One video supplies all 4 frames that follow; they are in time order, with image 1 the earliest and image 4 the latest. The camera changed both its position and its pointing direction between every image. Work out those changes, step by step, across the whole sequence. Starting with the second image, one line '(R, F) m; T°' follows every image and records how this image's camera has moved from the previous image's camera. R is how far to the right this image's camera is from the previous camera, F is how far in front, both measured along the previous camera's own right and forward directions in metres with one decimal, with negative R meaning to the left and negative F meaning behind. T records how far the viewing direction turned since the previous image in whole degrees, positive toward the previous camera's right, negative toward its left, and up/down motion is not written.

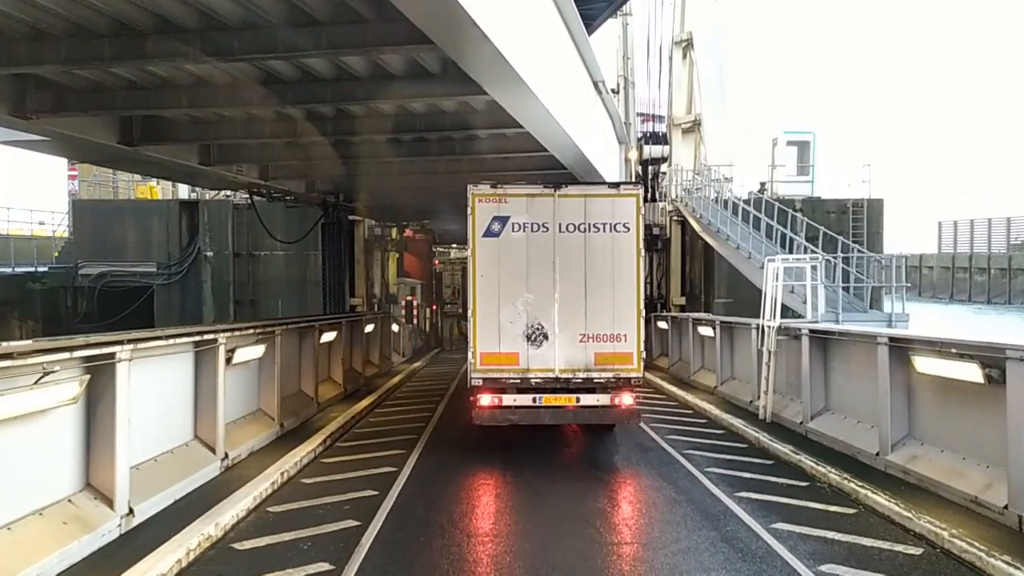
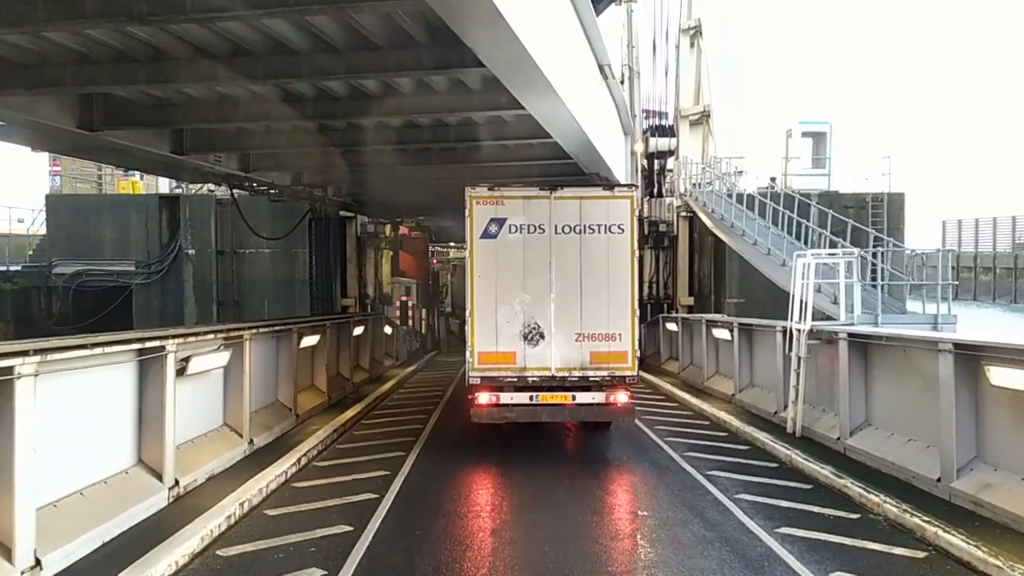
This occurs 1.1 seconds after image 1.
(0.0, +1.3) m; 0°
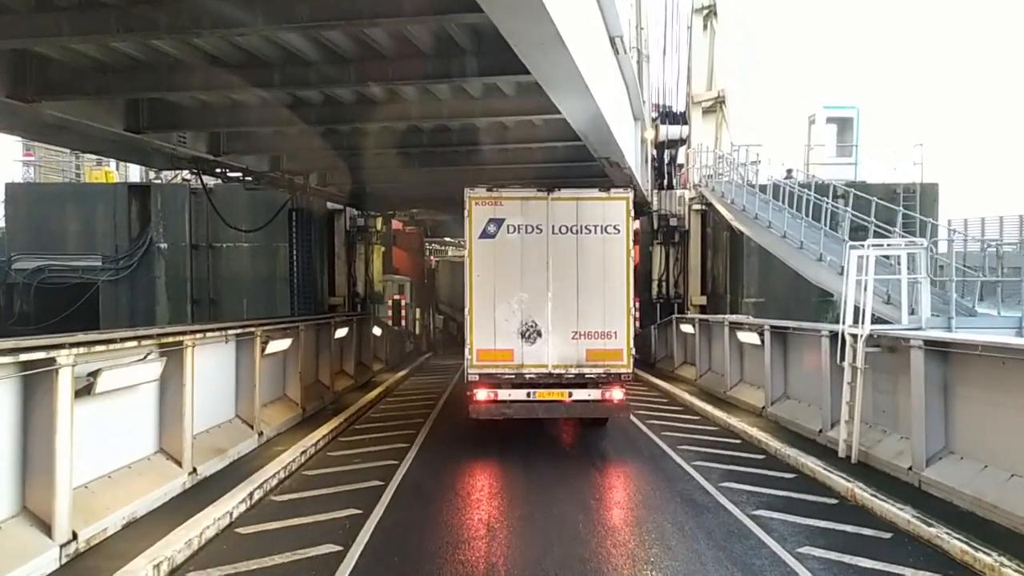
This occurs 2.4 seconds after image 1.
(0.0, +1.7) m; 0°
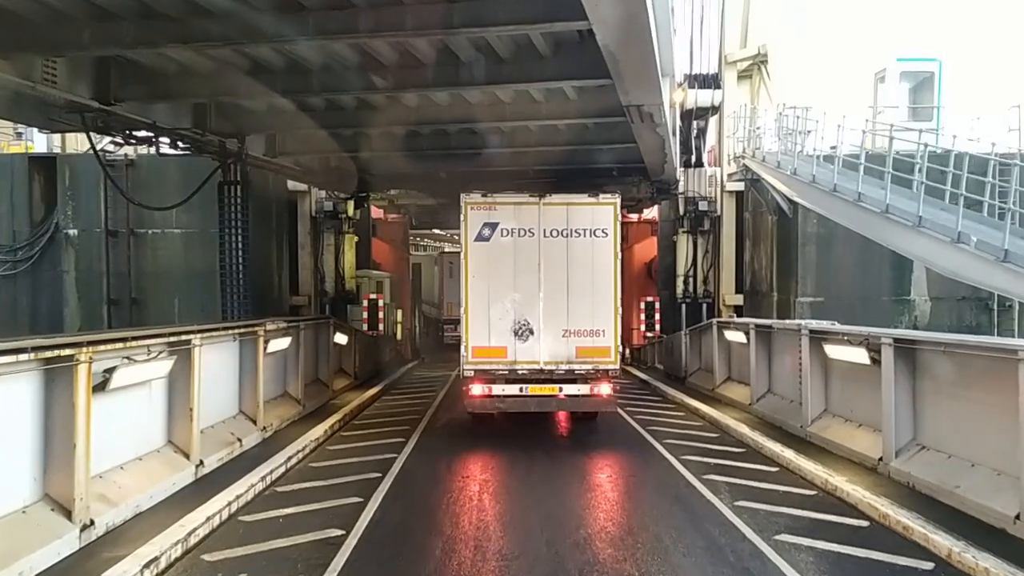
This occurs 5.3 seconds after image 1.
(0.0, +4.0) m; 0°
